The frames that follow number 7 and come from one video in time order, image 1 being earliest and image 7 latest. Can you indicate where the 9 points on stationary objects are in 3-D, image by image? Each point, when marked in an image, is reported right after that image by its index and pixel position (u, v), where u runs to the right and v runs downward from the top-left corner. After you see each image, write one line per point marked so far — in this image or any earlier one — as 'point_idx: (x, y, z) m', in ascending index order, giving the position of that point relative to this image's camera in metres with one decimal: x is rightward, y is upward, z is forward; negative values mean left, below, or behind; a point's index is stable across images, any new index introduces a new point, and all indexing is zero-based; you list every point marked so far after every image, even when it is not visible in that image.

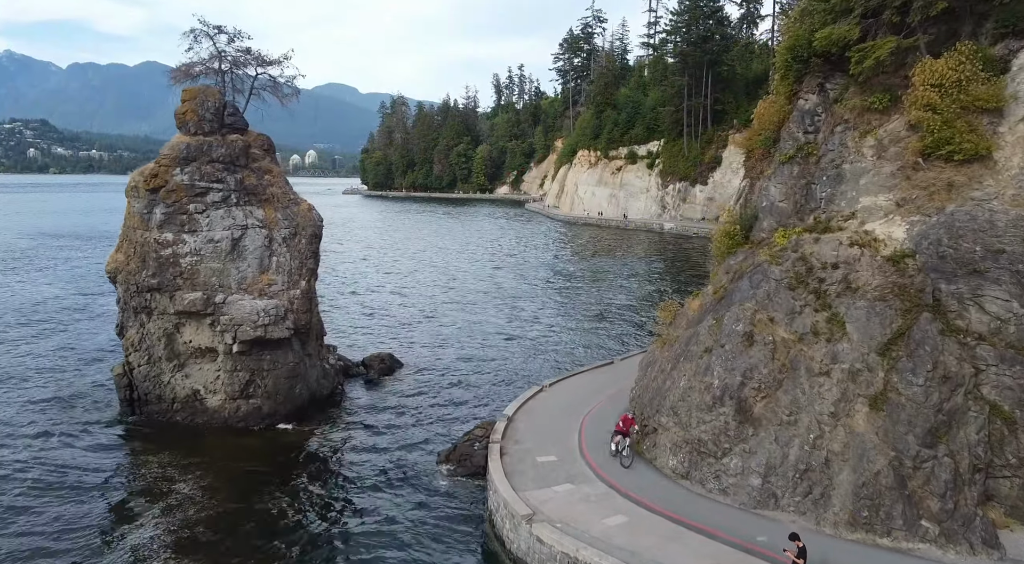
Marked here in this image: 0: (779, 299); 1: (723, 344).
0: (+6.3, -0.4, +16.9) m
1: (+5.0, -1.4, +17.0) m
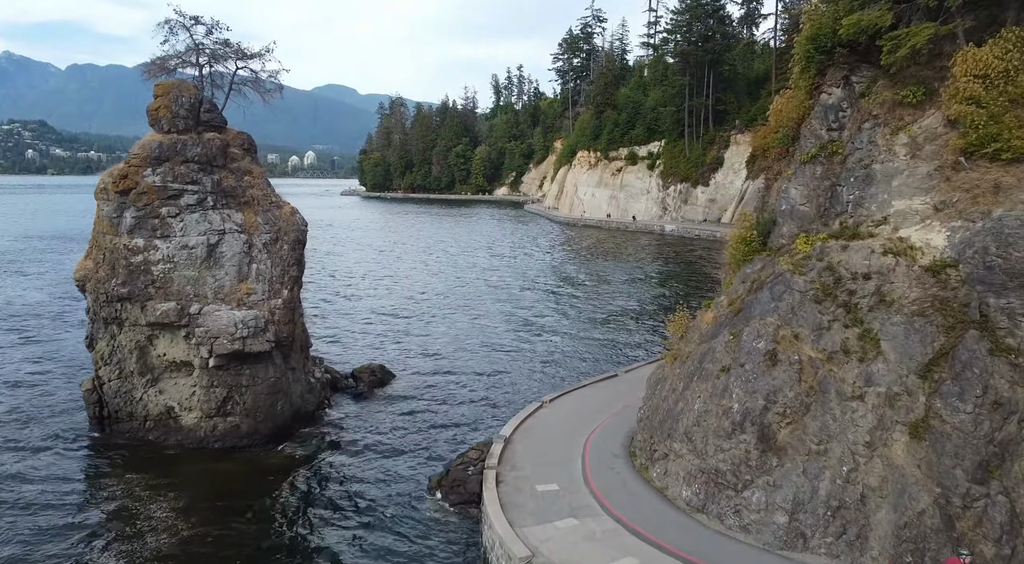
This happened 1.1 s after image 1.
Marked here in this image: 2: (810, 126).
0: (+6.2, -0.7, +15.3) m
1: (+4.9, -1.7, +15.4) m
2: (+7.7, +4.0, +18.6) m
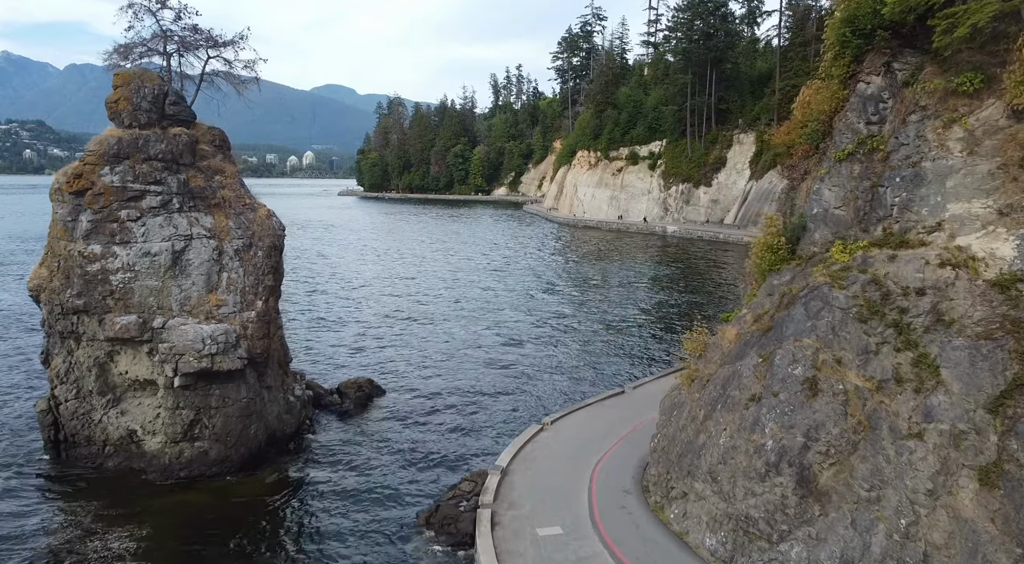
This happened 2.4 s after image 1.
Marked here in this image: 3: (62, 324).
0: (+6.2, -1.0, +13.2) m
1: (+4.9, -2.0, +13.3) m
2: (+7.7, +3.7, +16.5) m
3: (-12.3, -1.1, +19.7) m
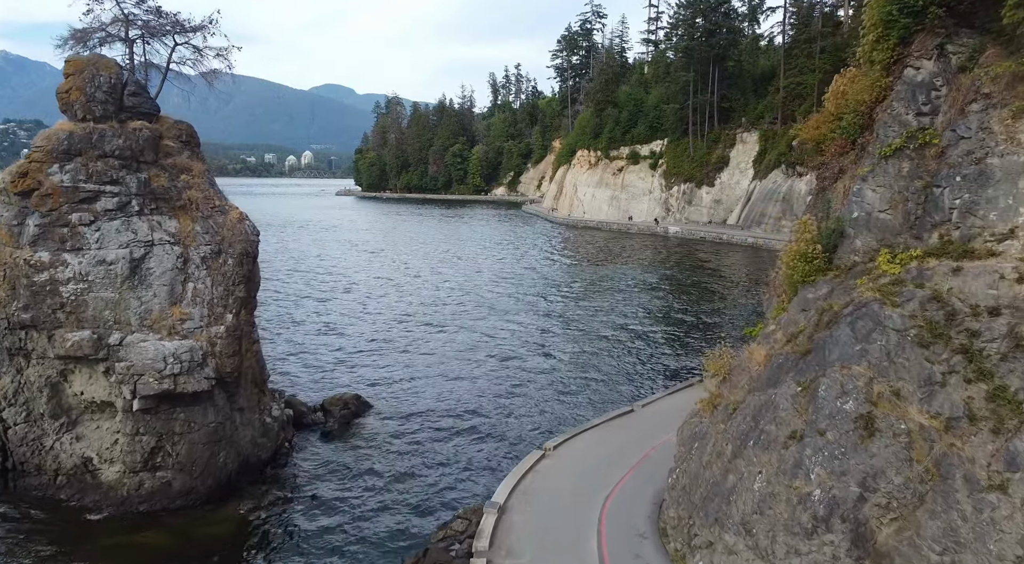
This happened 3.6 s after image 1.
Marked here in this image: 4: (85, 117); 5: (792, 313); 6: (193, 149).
0: (+6.1, -1.2, +11.2) m
1: (+4.9, -2.3, +11.3) m
2: (+7.6, +3.5, +14.5) m
3: (-12.4, -1.4, +17.6) m
4: (-10.5, +4.1, +17.6) m
5: (+5.8, -0.6, +14.9) m
6: (-8.8, +3.7, +19.8) m
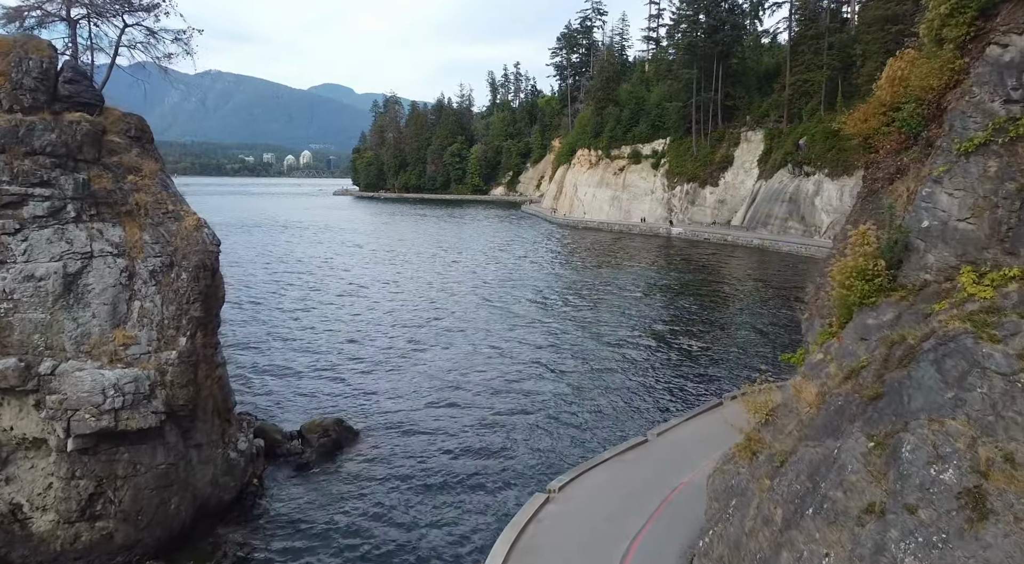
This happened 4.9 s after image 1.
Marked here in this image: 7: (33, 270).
0: (+6.1, -1.6, +8.6) m
1: (+4.8, -2.7, +8.7) m
2: (+7.6, +3.1, +12.0) m
3: (-12.4, -1.8, +15.1) m
4: (-10.5, +3.7, +15.1) m
5: (+5.8, -1.0, +12.3) m
6: (-8.8, +3.3, +17.2) m
7: (-9.8, +0.2, +14.8) m
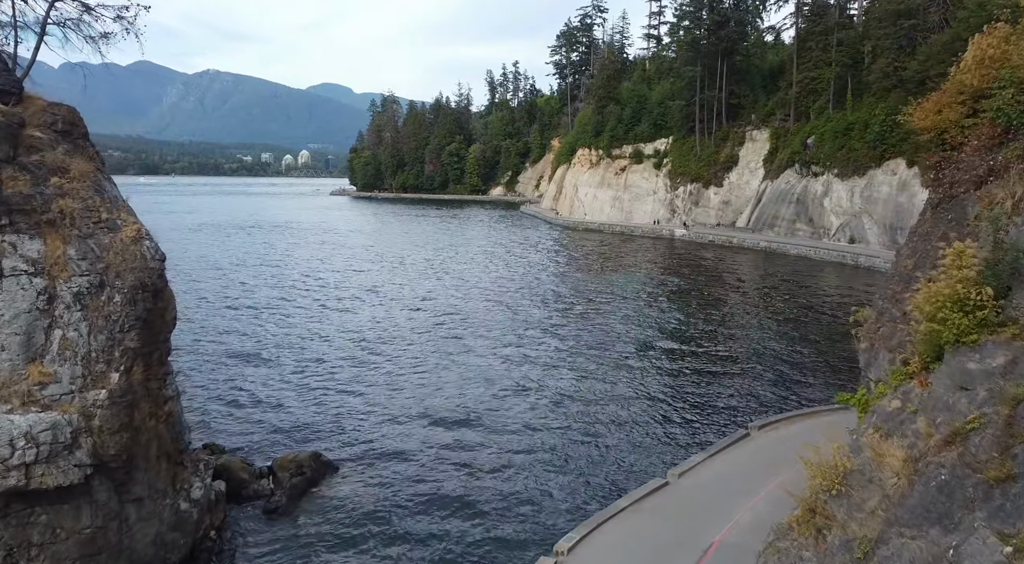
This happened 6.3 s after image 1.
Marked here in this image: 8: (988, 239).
0: (+6.1, -2.1, +6.0) m
1: (+4.9, -3.1, +6.1) m
2: (+7.6, +2.6, +9.3) m
3: (-12.4, -2.2, +12.4) m
4: (-10.5, +3.2, +12.4) m
5: (+5.8, -1.5, +9.7) m
6: (-8.8, +2.9, +14.5) m
7: (-9.8, -0.2, +12.1) m
8: (+6.9, +0.6, +10.4) m
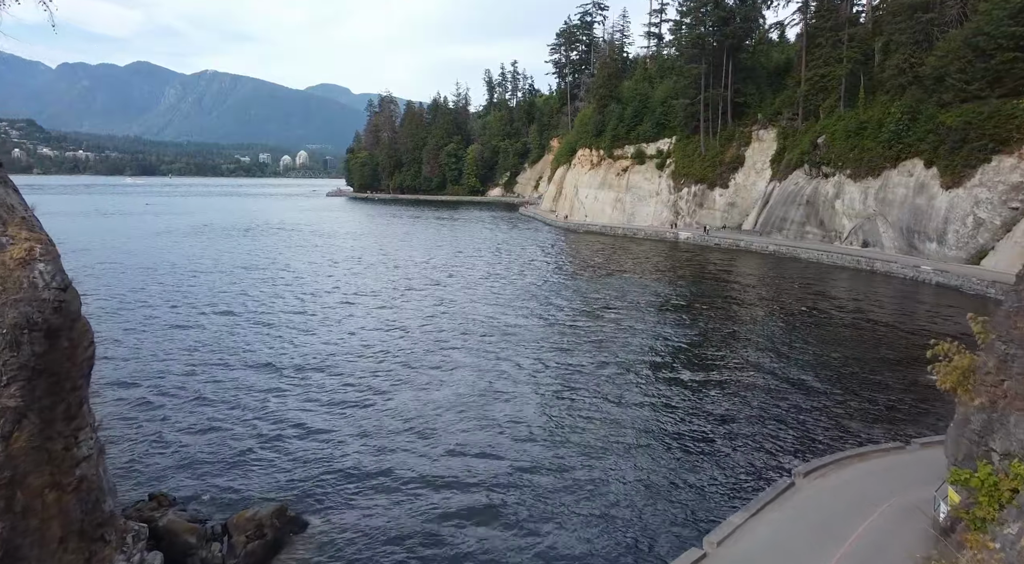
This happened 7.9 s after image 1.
0: (+6.2, -2.6, +2.7) m
1: (+4.9, -3.6, +2.8) m
2: (+7.7, +2.1, +6.1) m
3: (-12.3, -2.8, +9.1) m
4: (-10.4, +2.7, +9.1) m
5: (+5.8, -2.0, +6.4) m
6: (-8.7, +2.3, +11.3) m
7: (-9.8, -0.7, +8.8) m
8: (+7.0, +0.1, +7.1) m
